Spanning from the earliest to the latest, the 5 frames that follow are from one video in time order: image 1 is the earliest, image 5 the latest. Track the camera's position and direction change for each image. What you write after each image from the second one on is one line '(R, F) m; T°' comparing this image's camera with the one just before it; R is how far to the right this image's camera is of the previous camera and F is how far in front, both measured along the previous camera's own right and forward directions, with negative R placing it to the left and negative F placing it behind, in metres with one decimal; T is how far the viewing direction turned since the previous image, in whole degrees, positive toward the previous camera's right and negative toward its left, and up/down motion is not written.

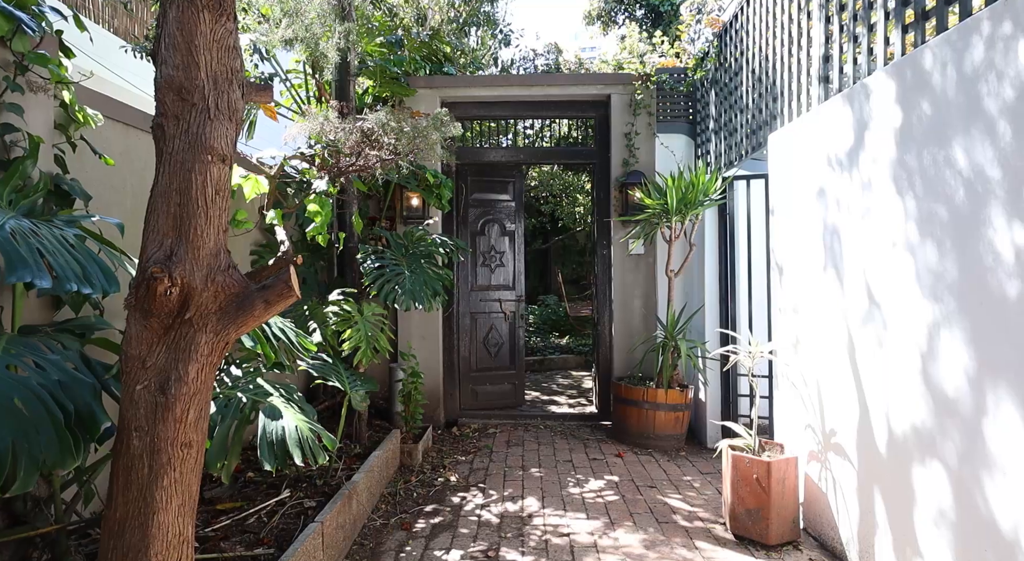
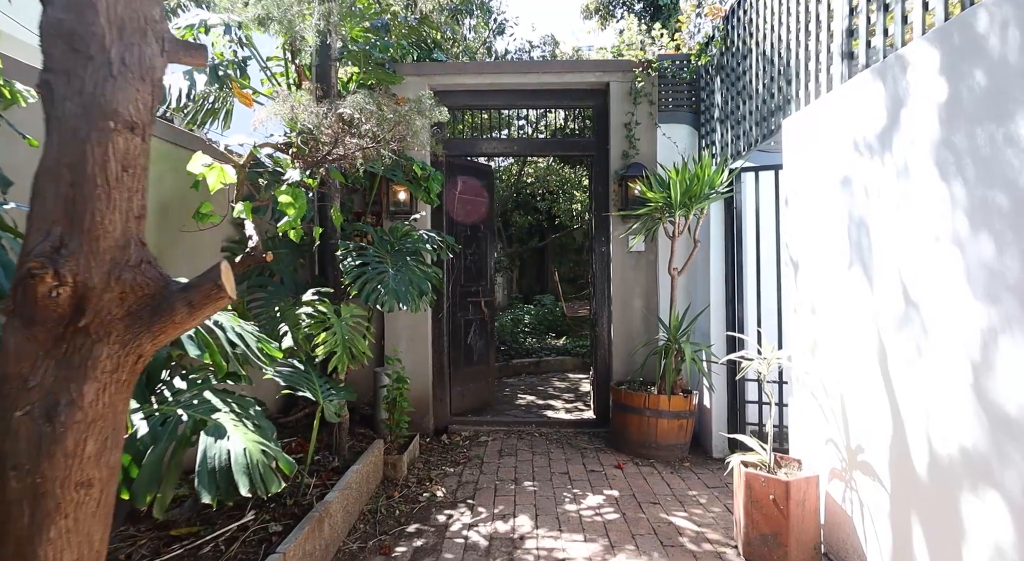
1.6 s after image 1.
(0.0, +0.2) m; 0°
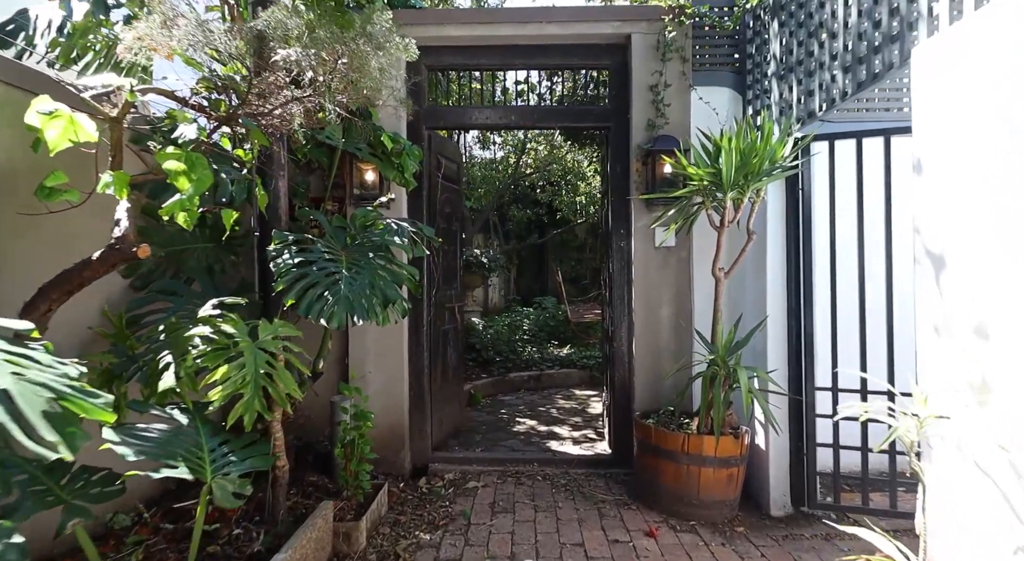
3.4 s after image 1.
(0.0, +0.9) m; 0°
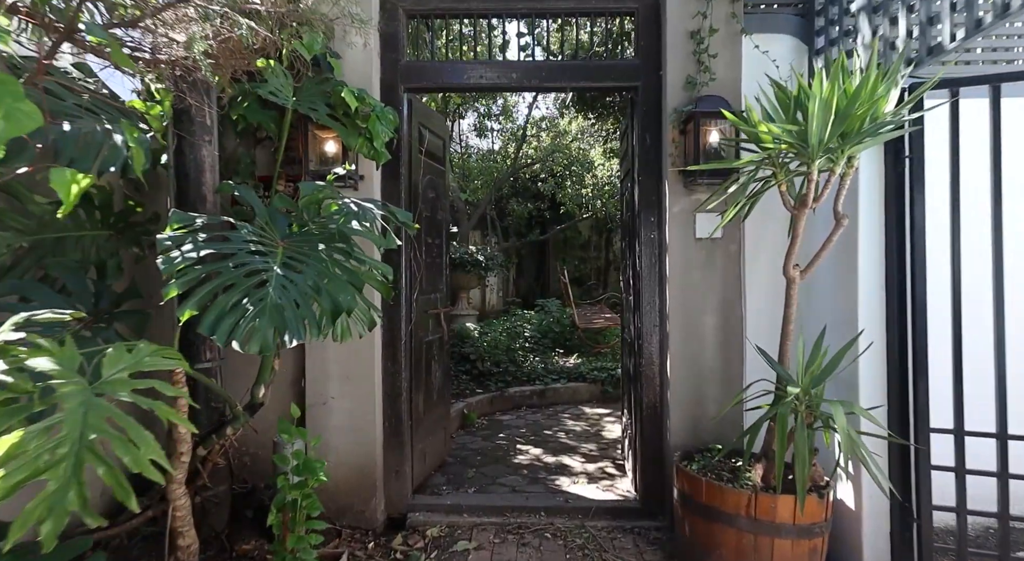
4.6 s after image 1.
(0.0, +0.7) m; 0°
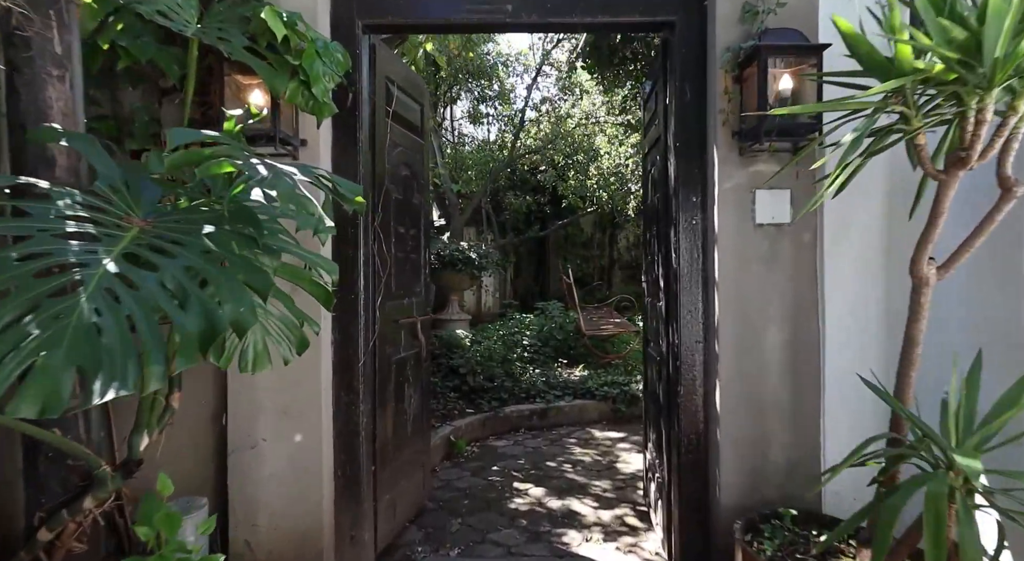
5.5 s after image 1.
(0.0, +0.7) m; 0°
